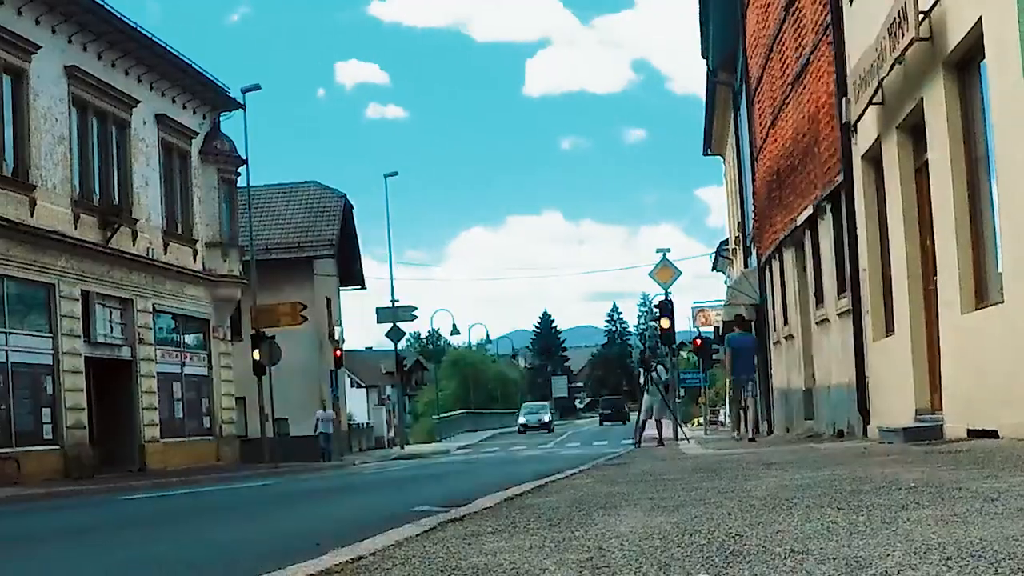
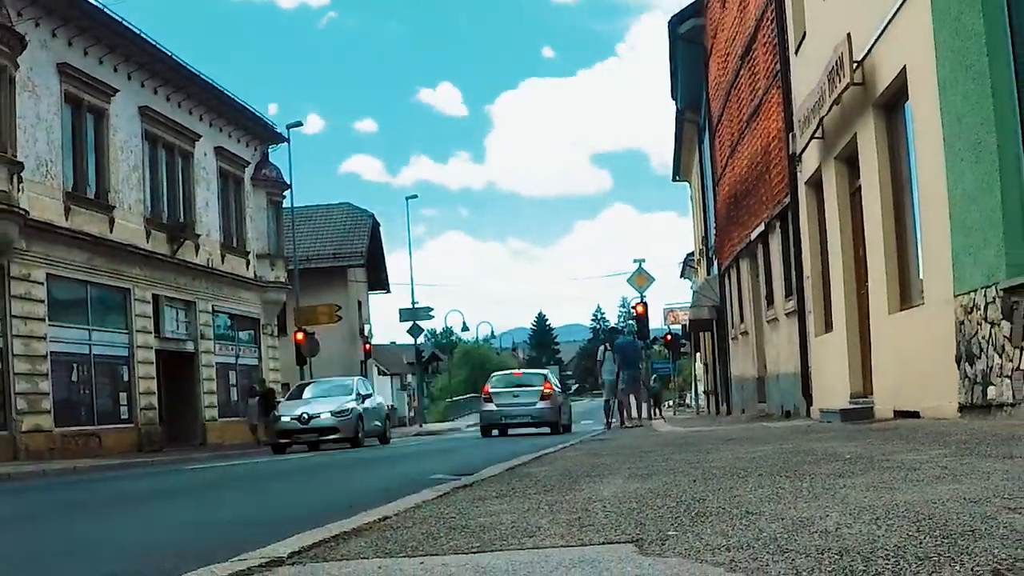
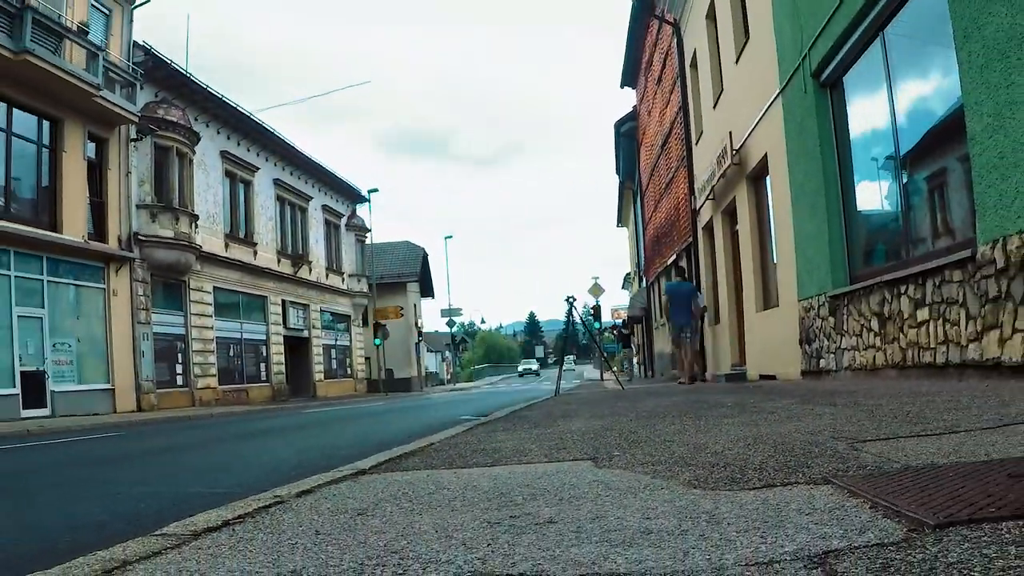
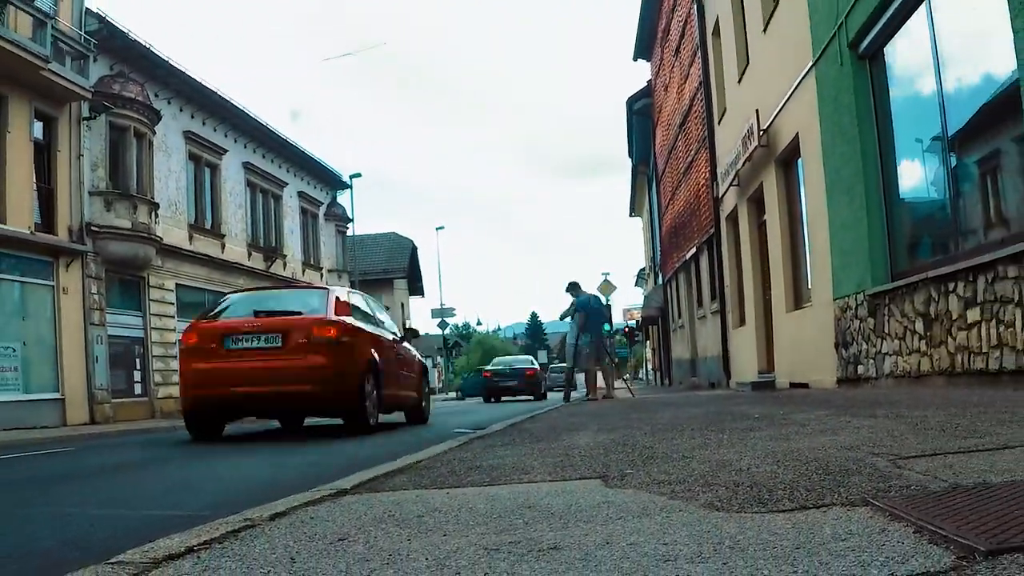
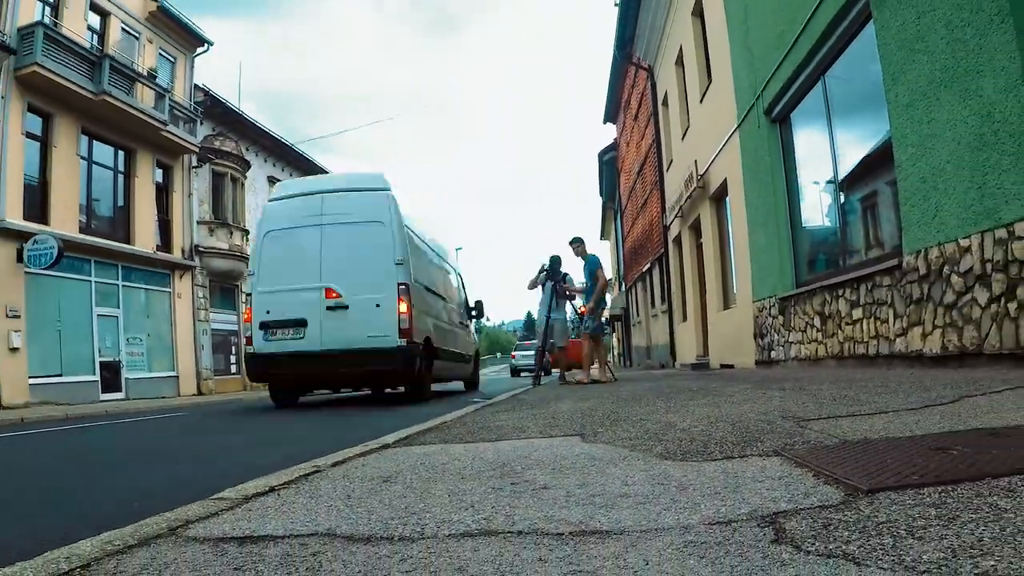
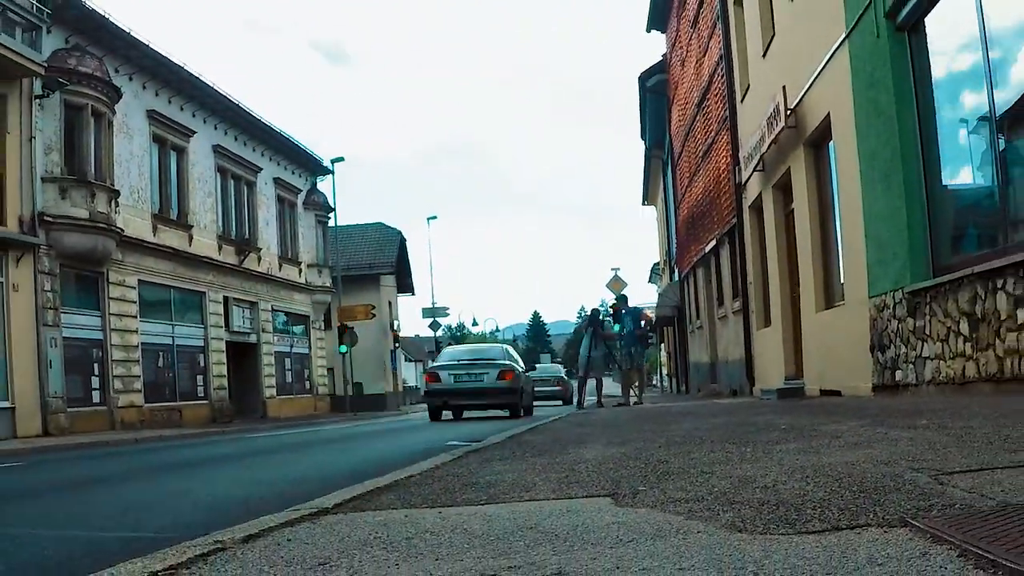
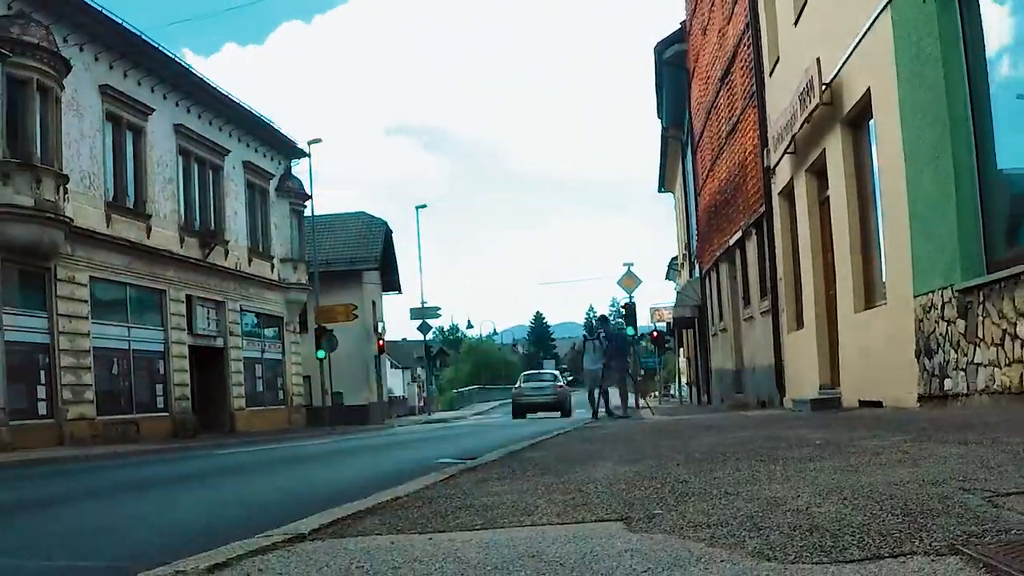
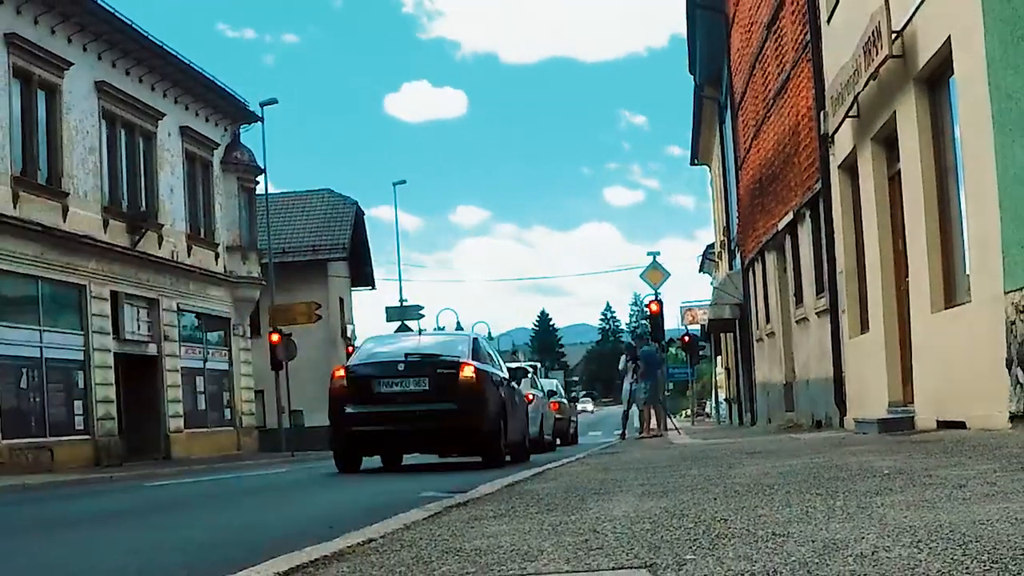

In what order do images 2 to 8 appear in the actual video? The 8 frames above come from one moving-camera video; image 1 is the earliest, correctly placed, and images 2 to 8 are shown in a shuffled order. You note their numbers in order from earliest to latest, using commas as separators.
8, 2, 7, 6, 4, 3, 5
